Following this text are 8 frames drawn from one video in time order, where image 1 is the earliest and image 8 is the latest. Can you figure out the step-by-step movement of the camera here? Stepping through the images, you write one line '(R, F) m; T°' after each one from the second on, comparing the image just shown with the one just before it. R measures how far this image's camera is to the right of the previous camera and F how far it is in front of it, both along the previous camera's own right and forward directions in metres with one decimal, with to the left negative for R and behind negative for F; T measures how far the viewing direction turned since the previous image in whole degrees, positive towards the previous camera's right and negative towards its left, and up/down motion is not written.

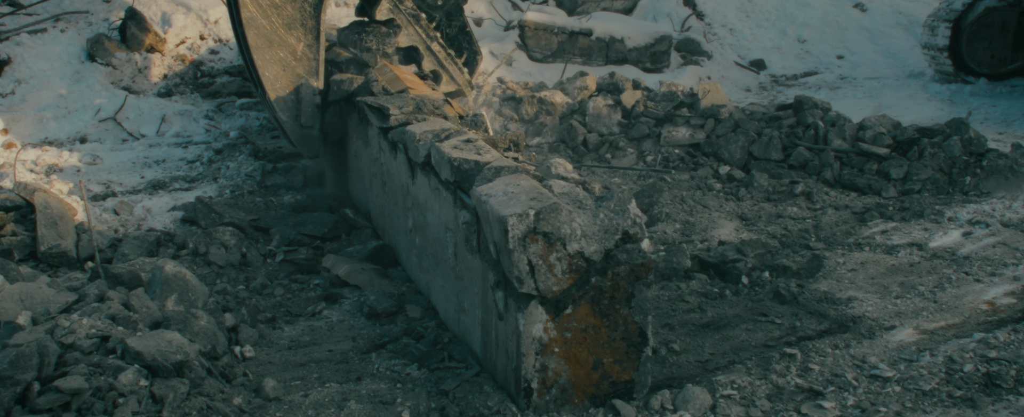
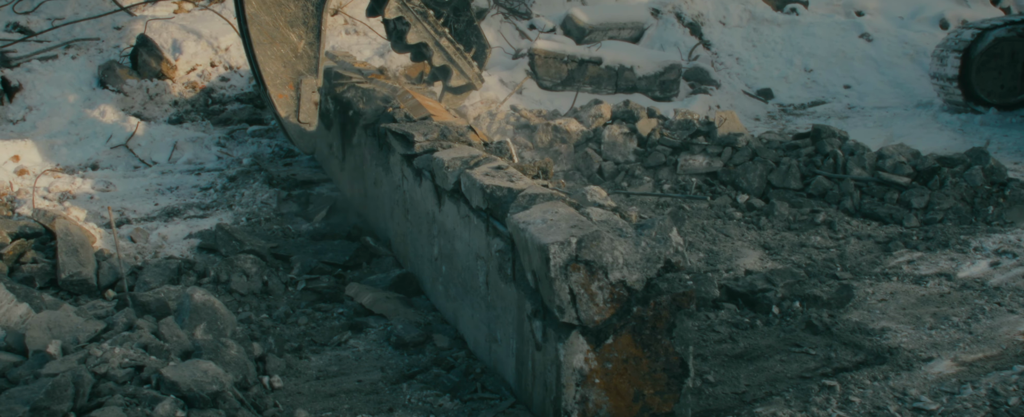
(-0.1, 0.0) m; 0°
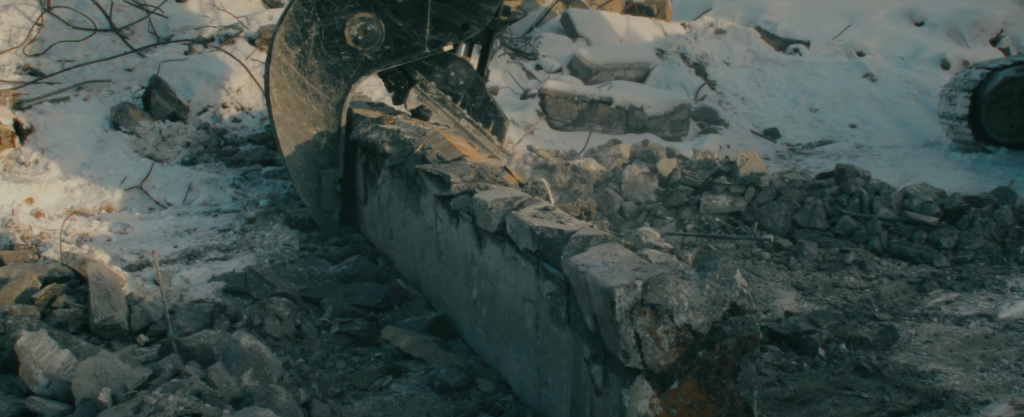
(-0.1, 0.0) m; 0°
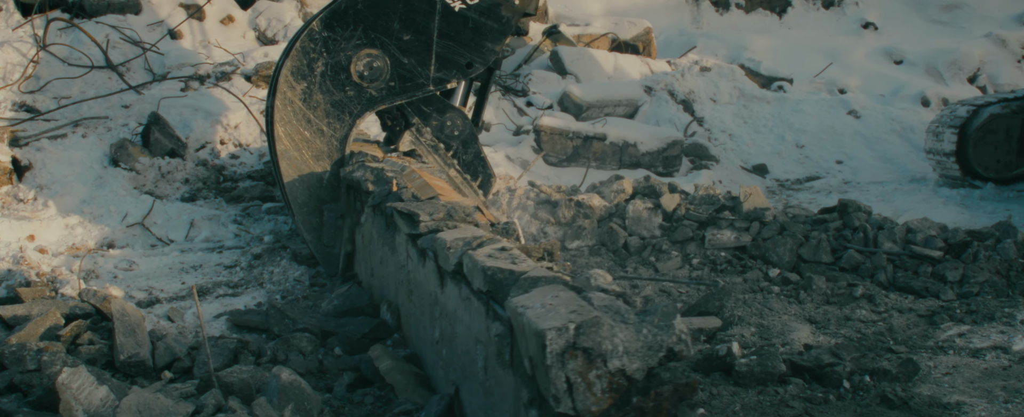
(-0.1, 0.0) m; +1°
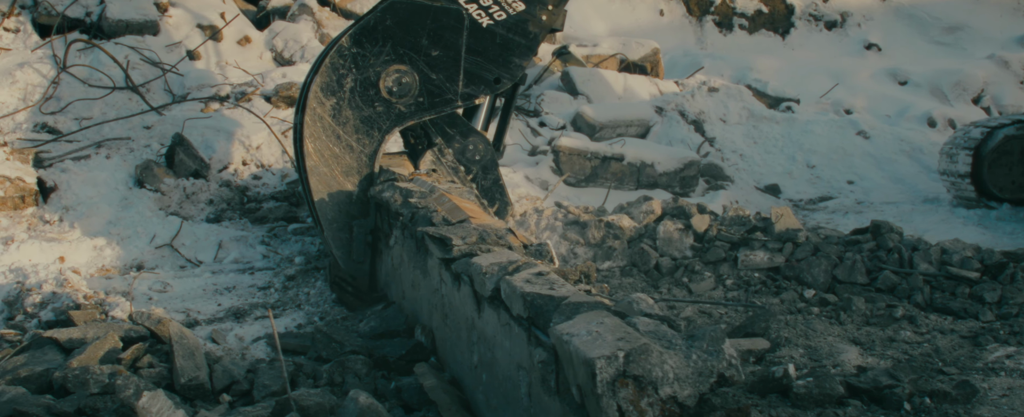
(-0.2, 0.0) m; 0°
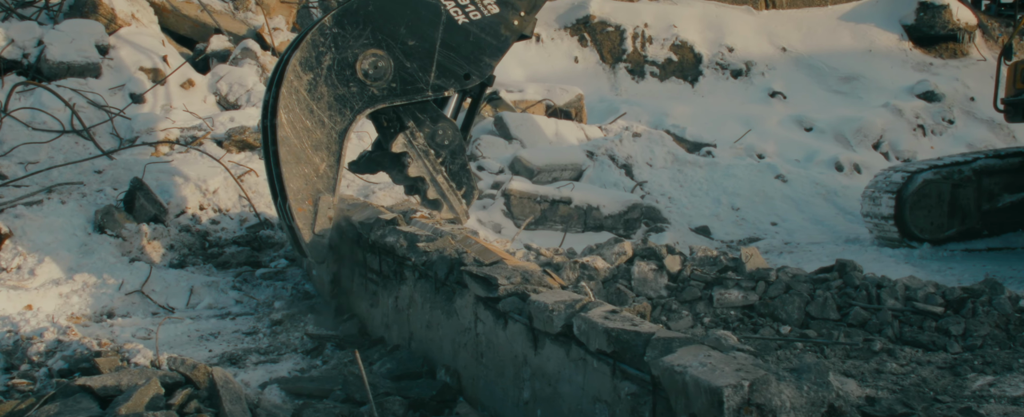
(-0.5, -0.1) m; +6°
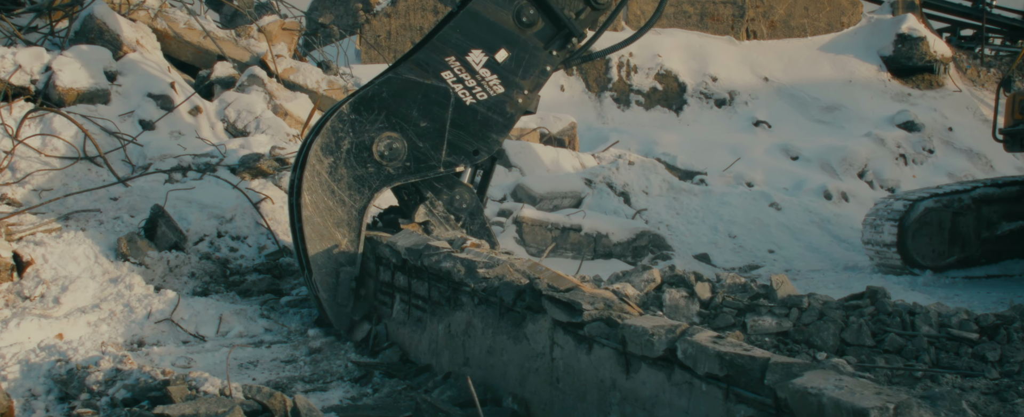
(-0.4, 0.0) m; +1°
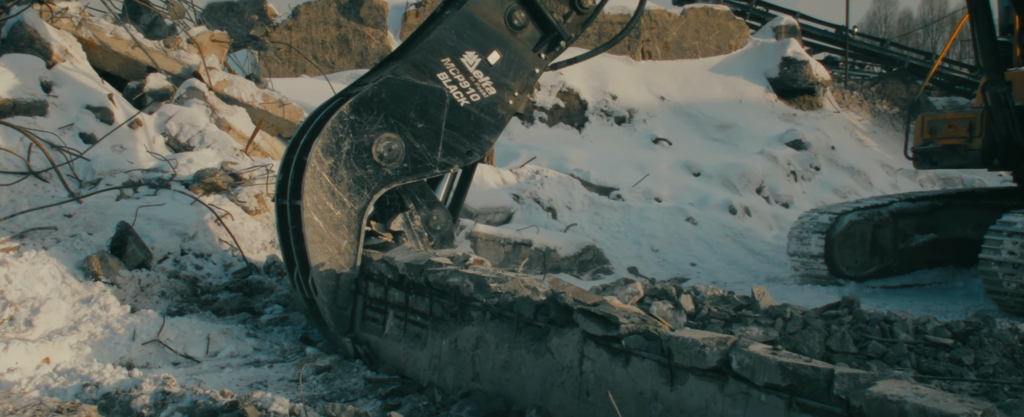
(-0.7, -0.1) m; +7°
